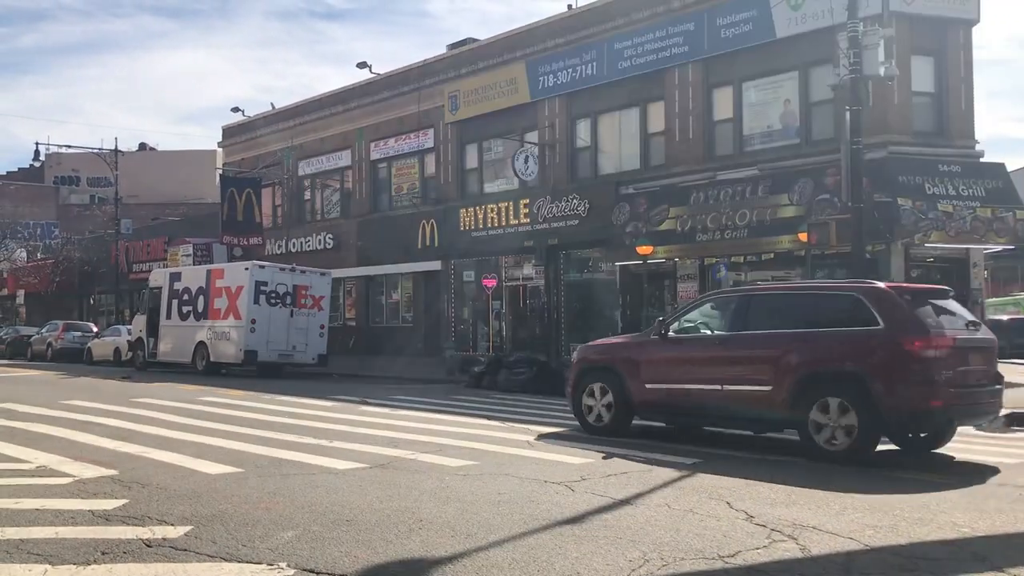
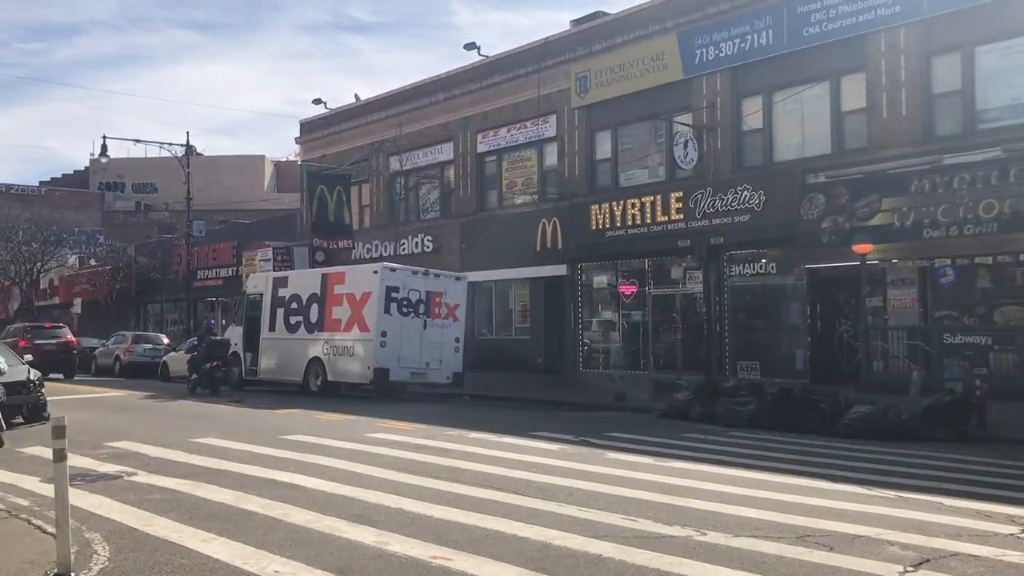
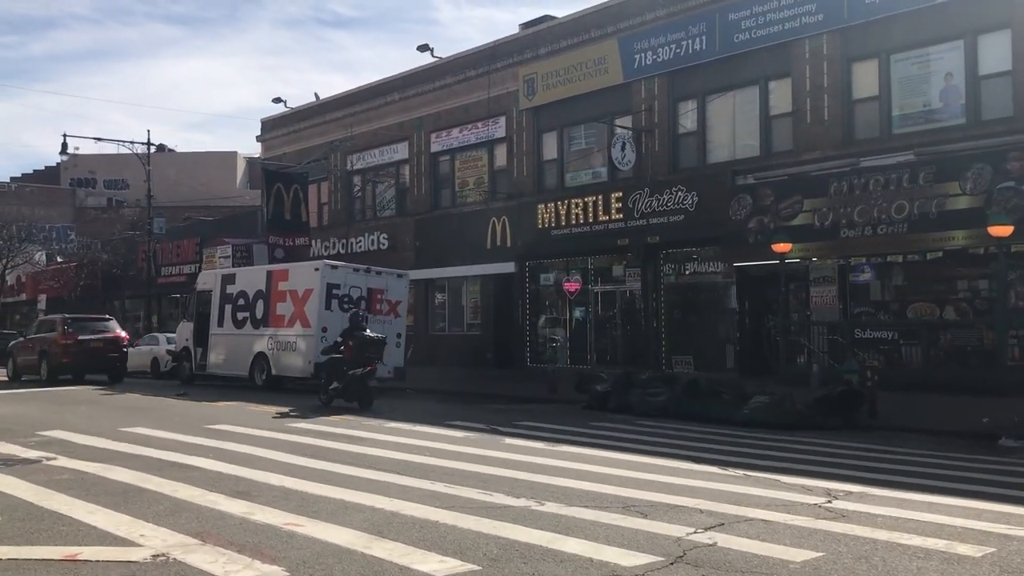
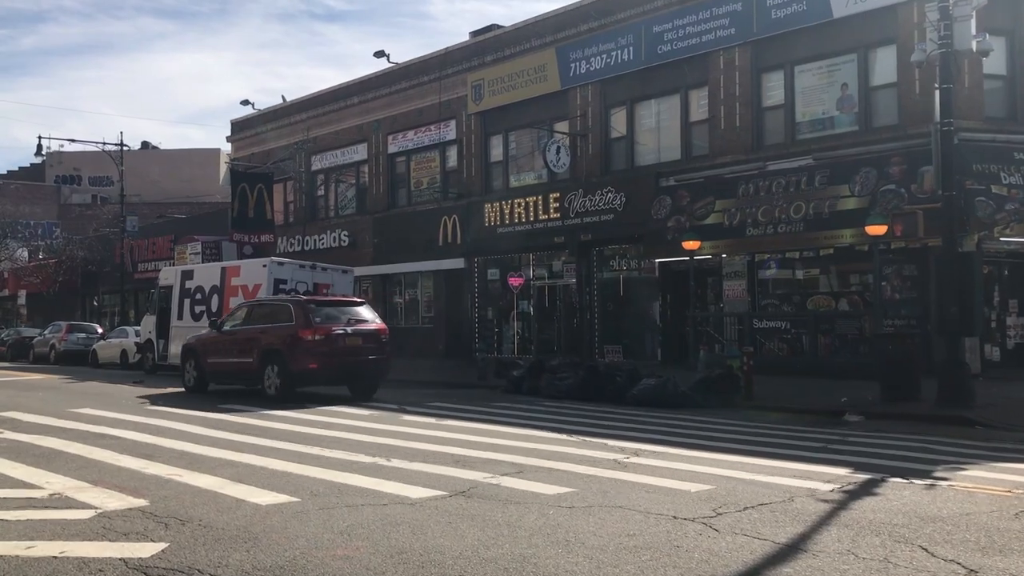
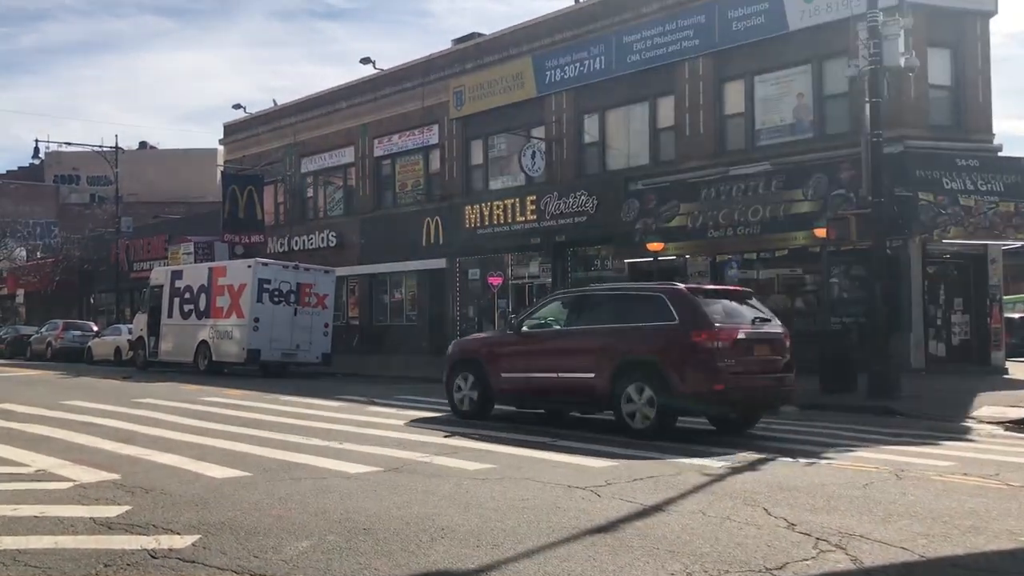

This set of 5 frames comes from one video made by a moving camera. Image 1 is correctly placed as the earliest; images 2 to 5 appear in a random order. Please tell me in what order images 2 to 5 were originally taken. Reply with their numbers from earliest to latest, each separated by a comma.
5, 4, 3, 2
